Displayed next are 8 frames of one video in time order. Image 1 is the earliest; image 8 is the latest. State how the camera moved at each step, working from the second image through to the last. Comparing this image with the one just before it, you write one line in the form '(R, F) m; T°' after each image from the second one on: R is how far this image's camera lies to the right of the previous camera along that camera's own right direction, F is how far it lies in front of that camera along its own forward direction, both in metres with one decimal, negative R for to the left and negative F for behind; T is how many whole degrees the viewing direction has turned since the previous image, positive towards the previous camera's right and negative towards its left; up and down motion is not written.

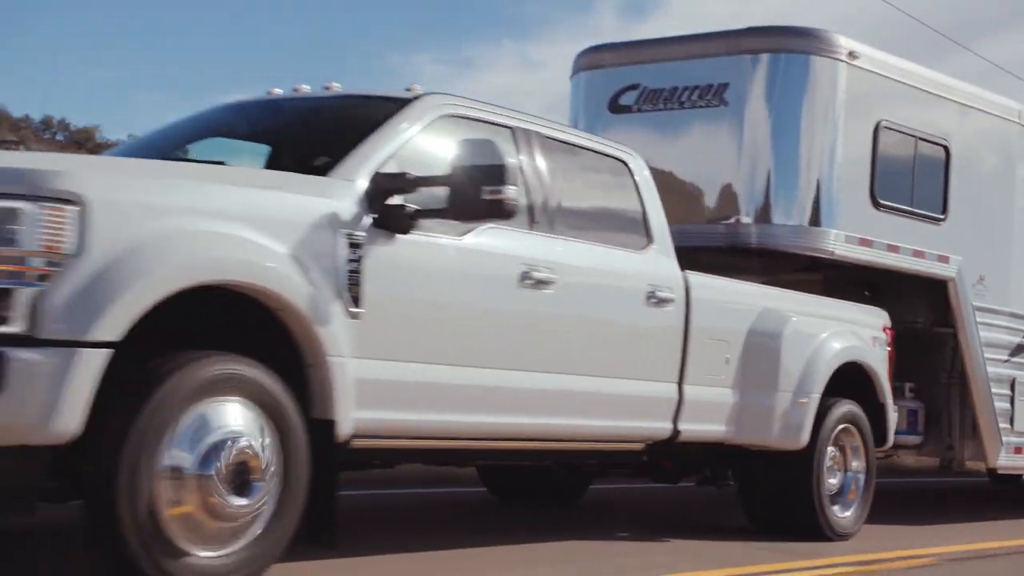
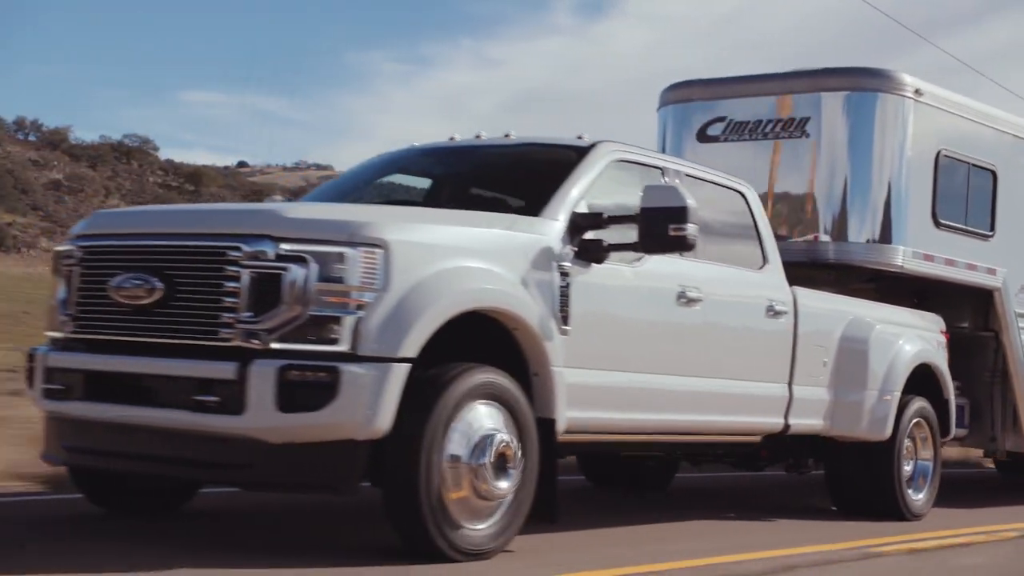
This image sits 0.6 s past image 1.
(-0.9, -1.1) m; +2°
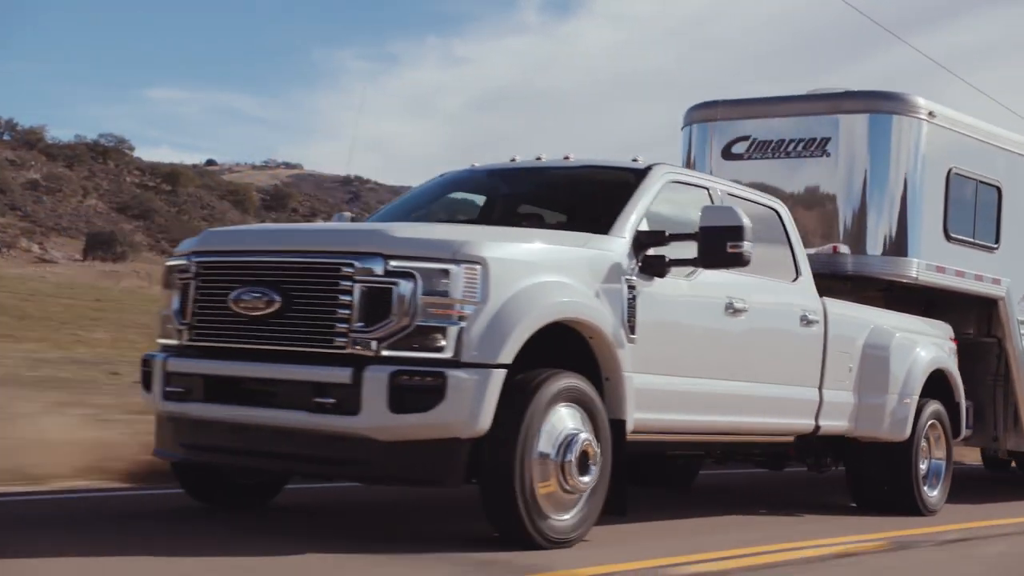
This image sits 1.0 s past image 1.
(-0.4, -0.6) m; +1°
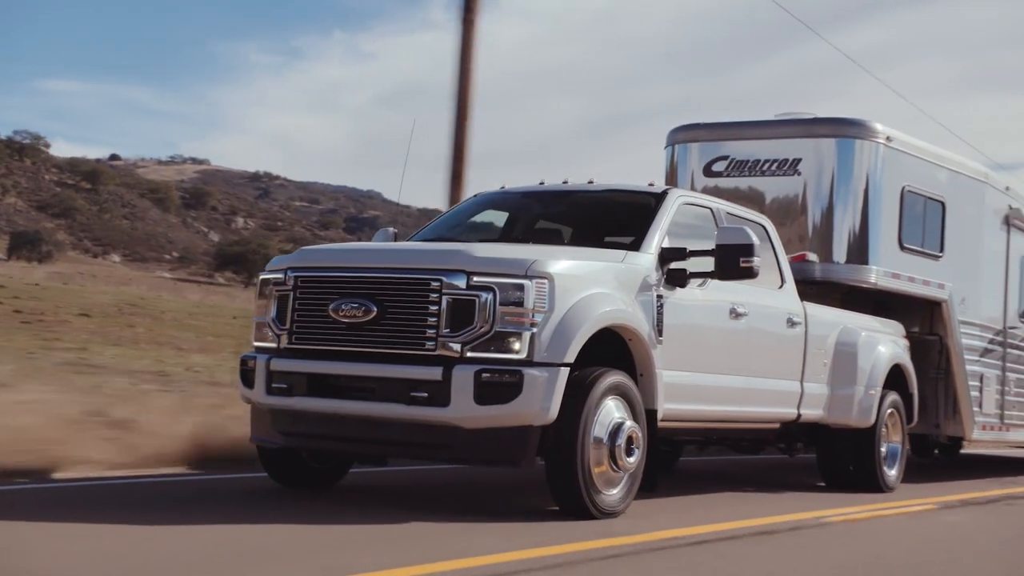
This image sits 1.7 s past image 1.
(-0.7, -1.1) m; +3°
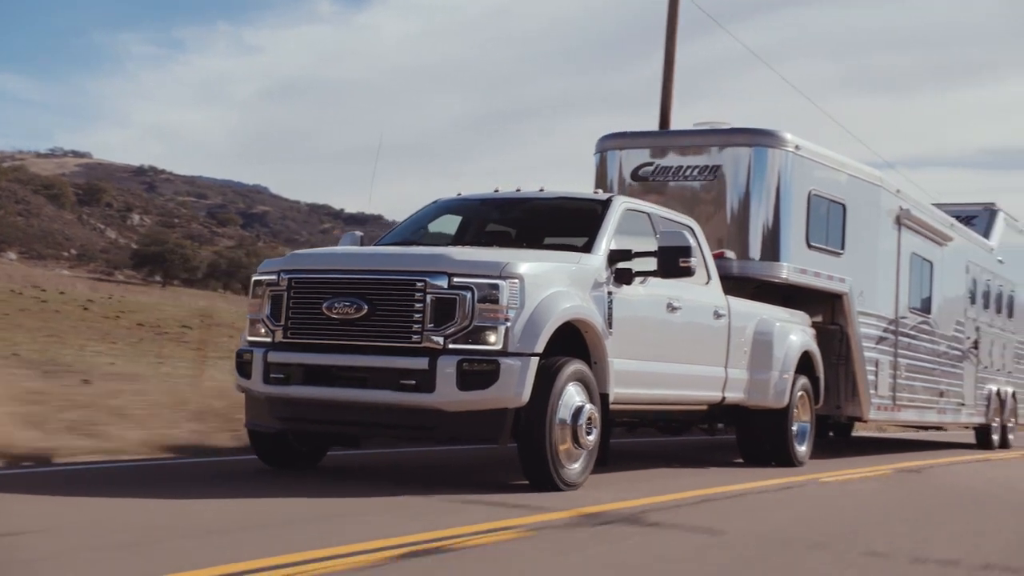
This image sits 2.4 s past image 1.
(-0.4, -1.0) m; +4°
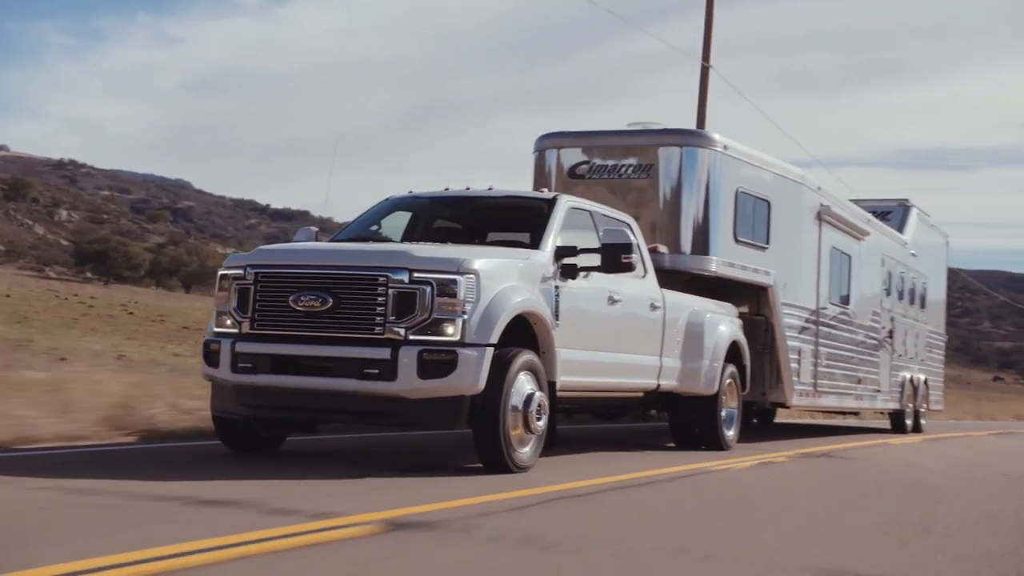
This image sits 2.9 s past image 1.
(-0.2, -0.6) m; +3°
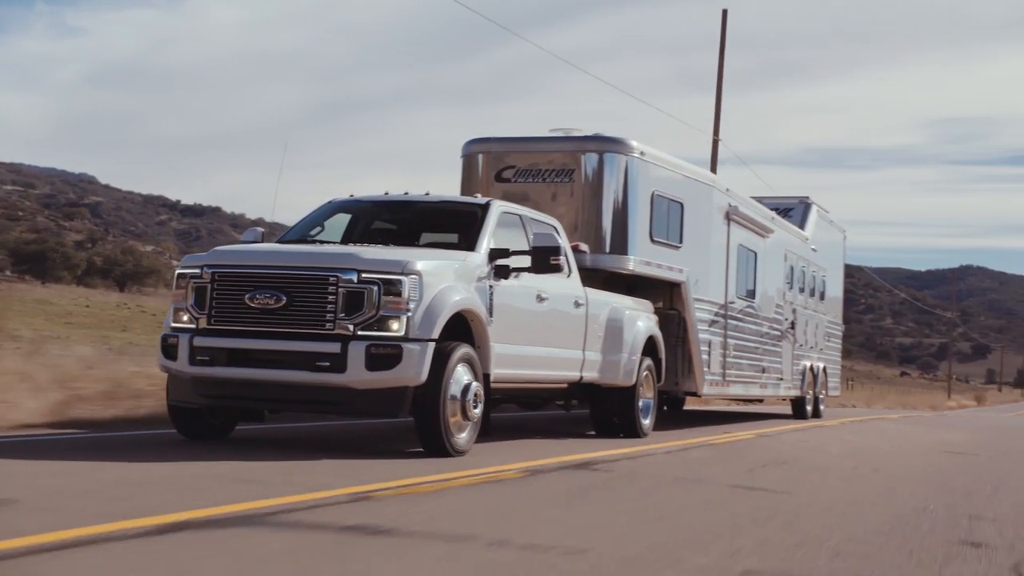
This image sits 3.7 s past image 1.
(-0.2, -0.8) m; +3°
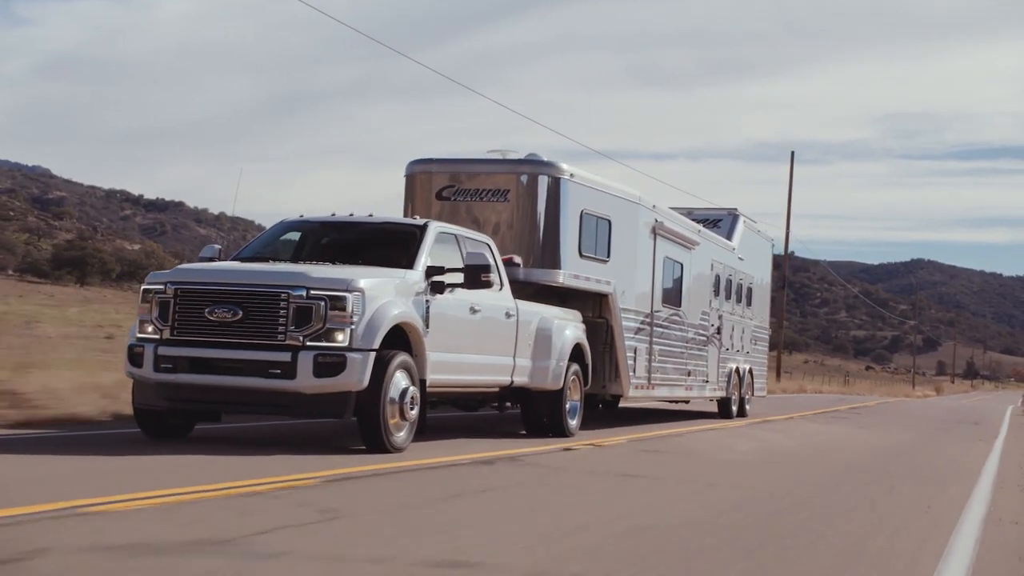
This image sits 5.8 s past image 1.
(+0.2, -1.1) m; +1°
